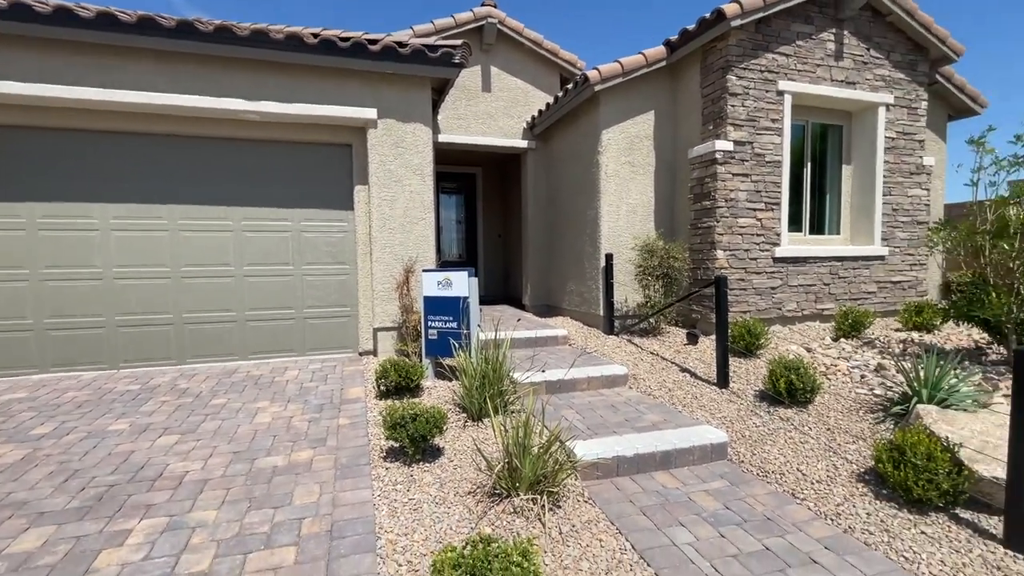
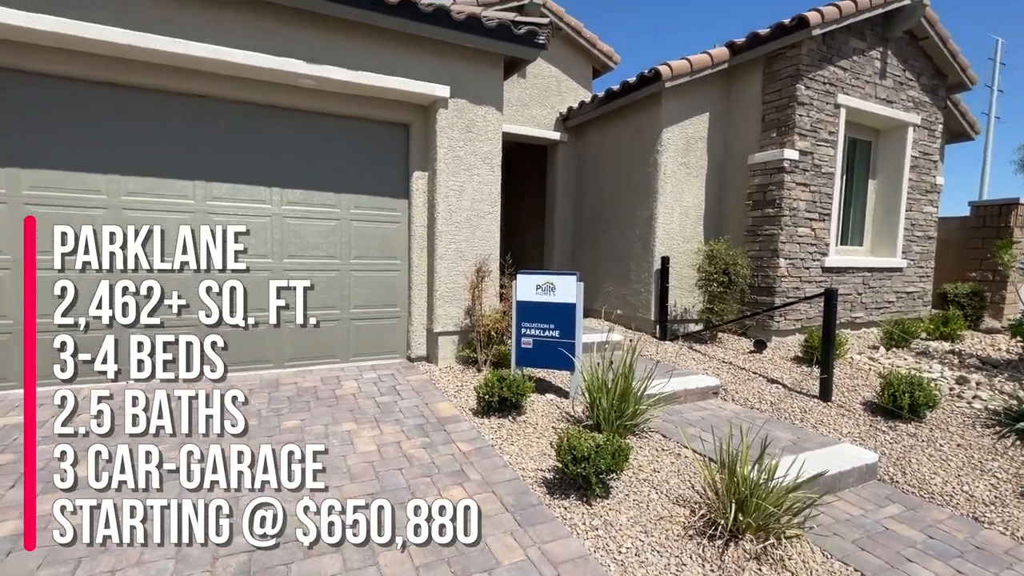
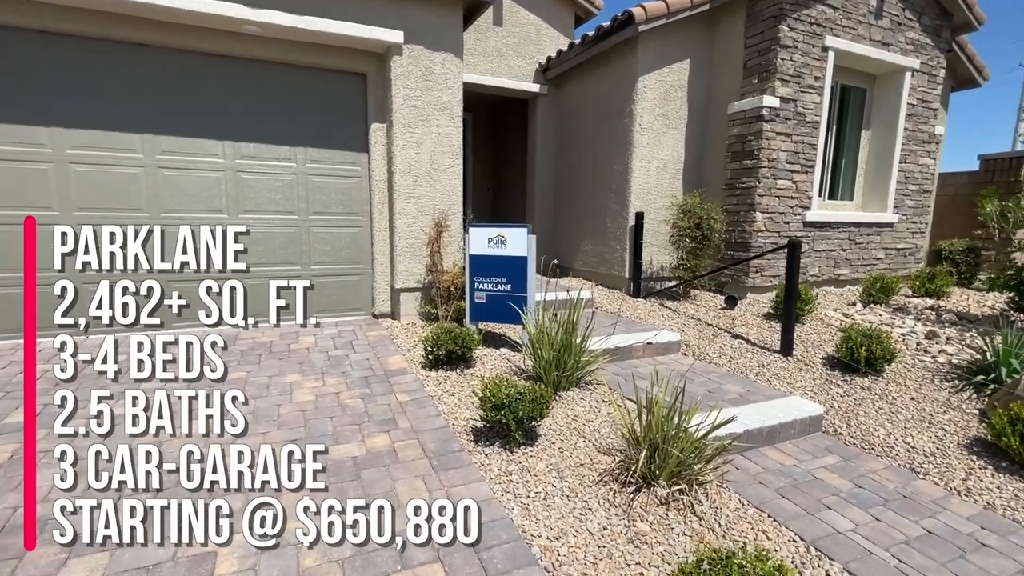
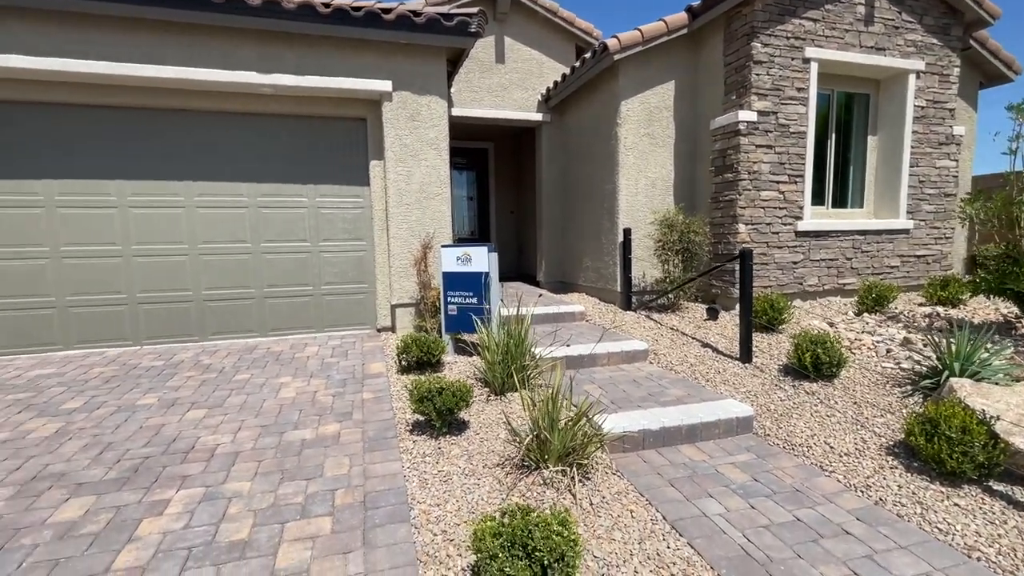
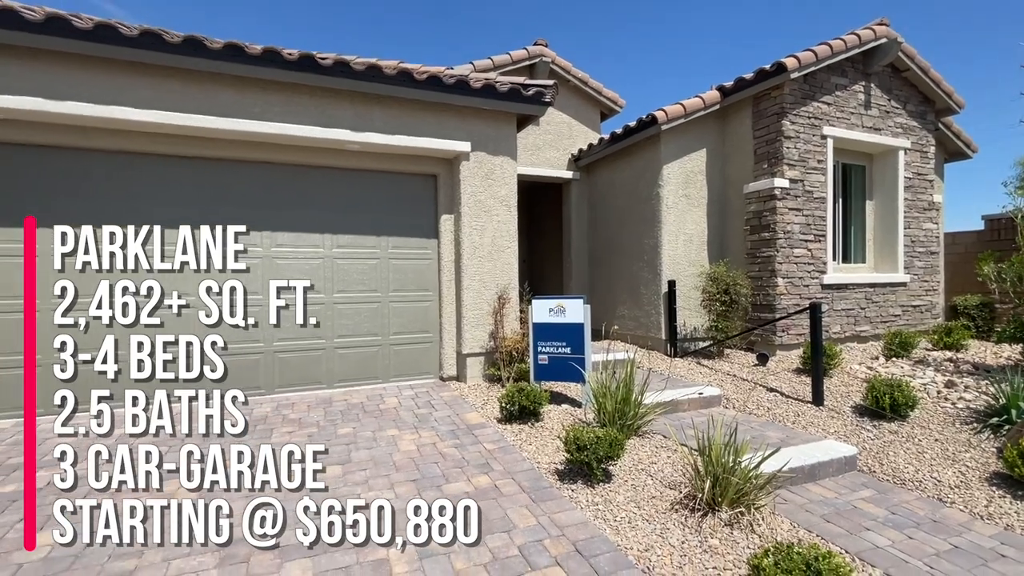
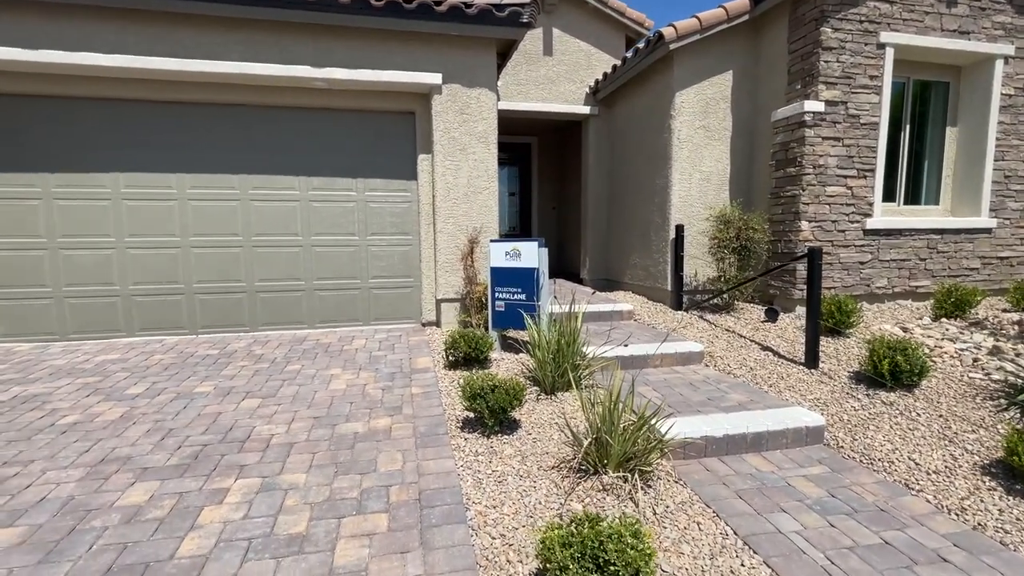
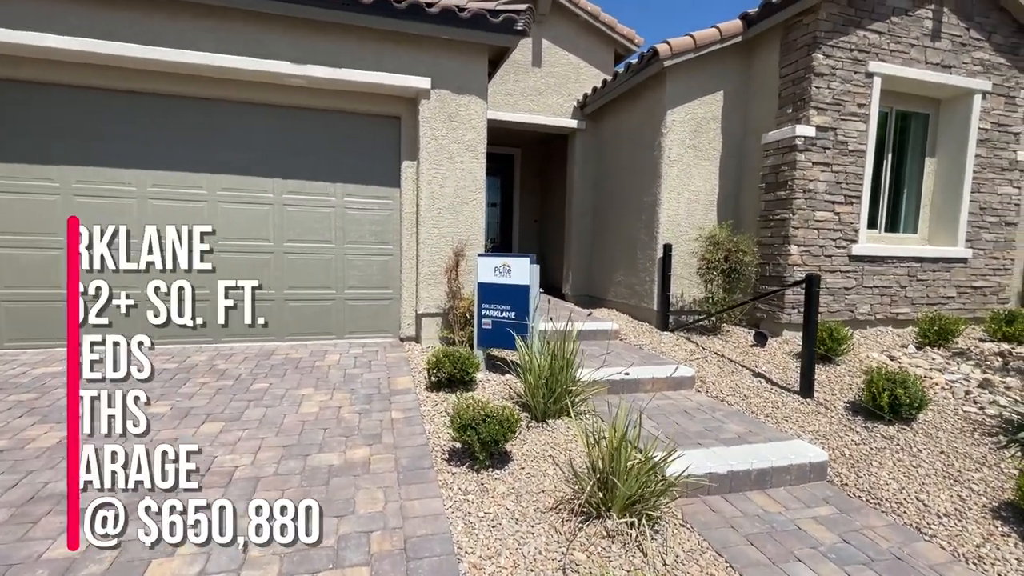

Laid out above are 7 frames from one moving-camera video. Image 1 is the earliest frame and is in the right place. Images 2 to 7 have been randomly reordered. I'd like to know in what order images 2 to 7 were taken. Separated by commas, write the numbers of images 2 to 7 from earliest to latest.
4, 6, 7, 3, 2, 5
